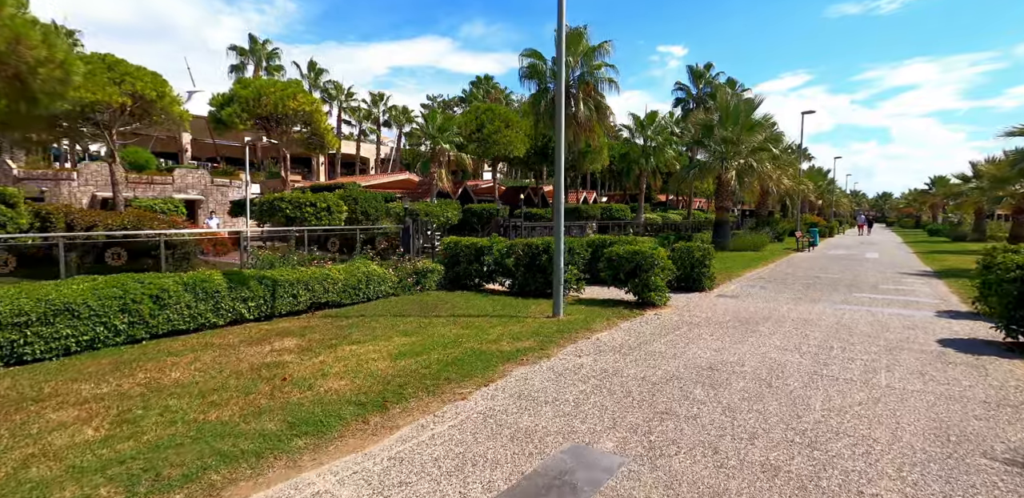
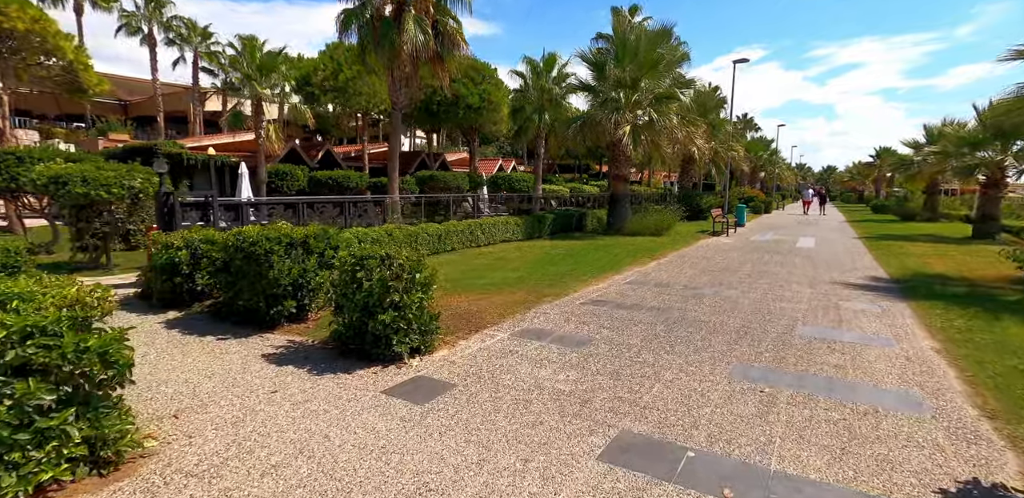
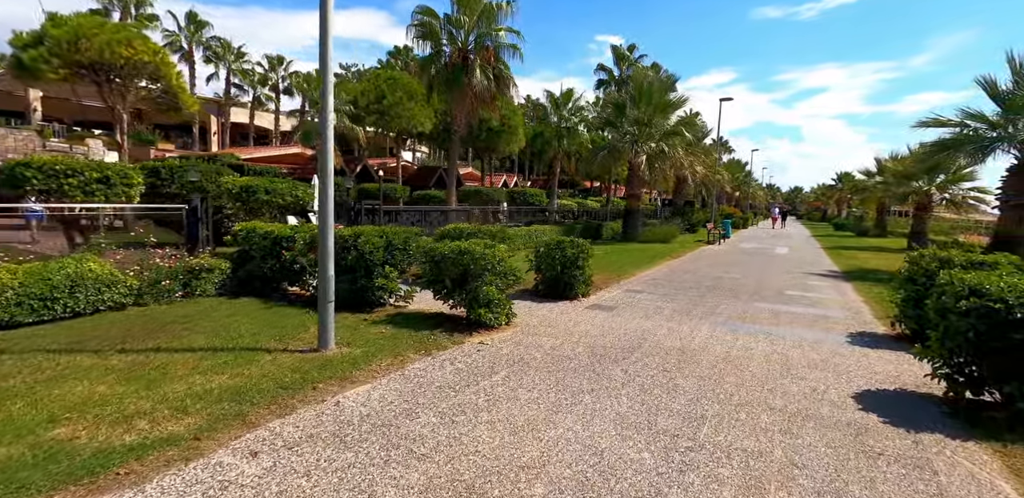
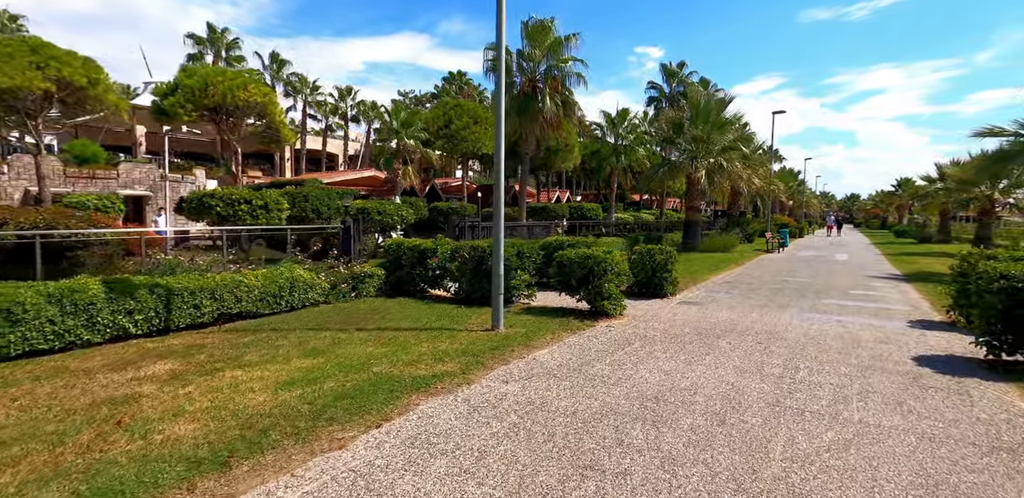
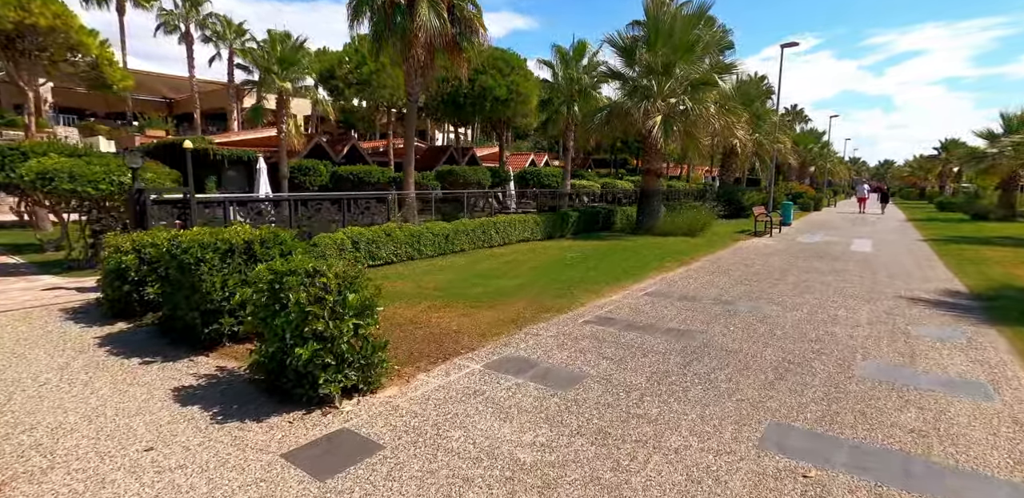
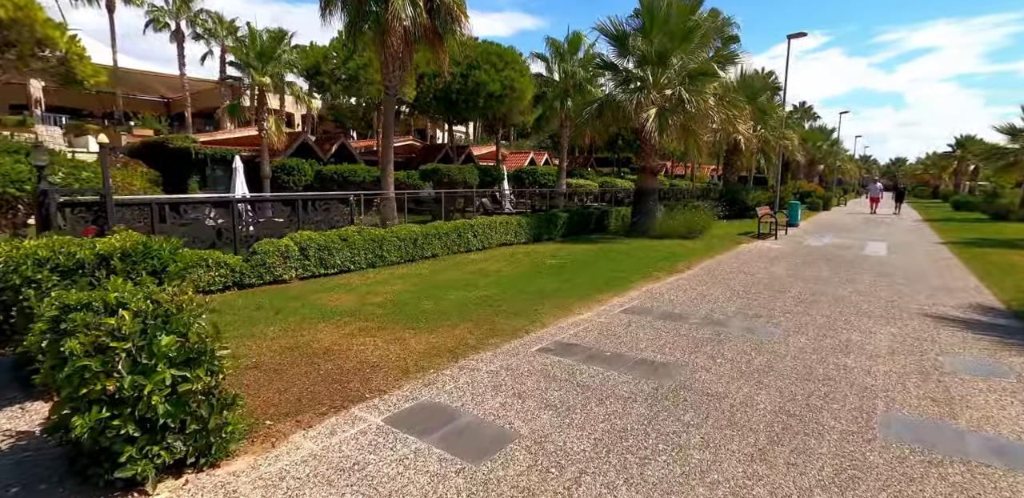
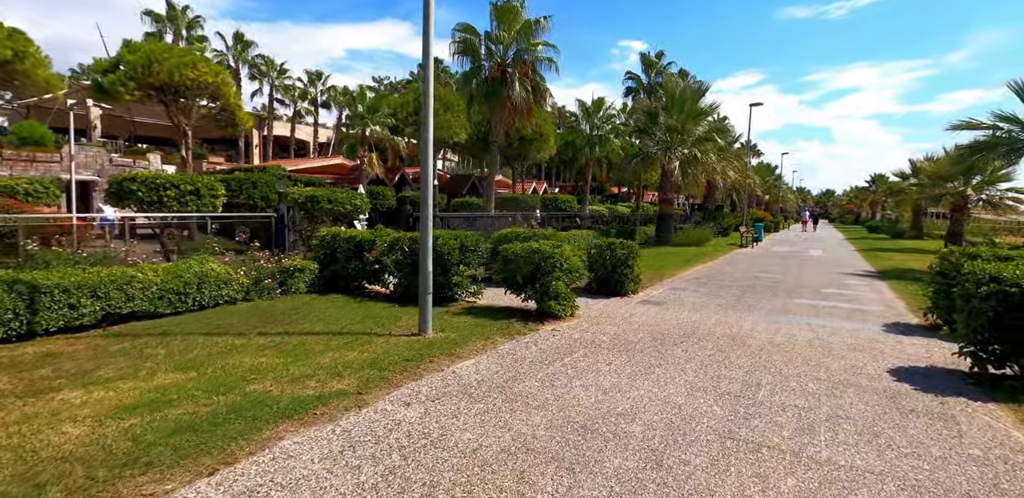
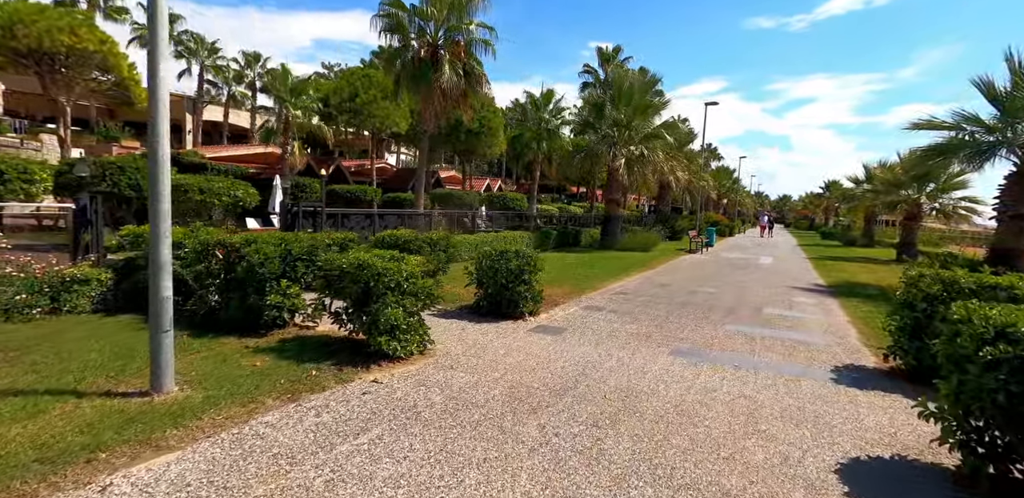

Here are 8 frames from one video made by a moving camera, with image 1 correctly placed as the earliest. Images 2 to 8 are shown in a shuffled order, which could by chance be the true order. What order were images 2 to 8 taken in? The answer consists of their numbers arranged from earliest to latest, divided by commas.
4, 7, 3, 8, 2, 5, 6
